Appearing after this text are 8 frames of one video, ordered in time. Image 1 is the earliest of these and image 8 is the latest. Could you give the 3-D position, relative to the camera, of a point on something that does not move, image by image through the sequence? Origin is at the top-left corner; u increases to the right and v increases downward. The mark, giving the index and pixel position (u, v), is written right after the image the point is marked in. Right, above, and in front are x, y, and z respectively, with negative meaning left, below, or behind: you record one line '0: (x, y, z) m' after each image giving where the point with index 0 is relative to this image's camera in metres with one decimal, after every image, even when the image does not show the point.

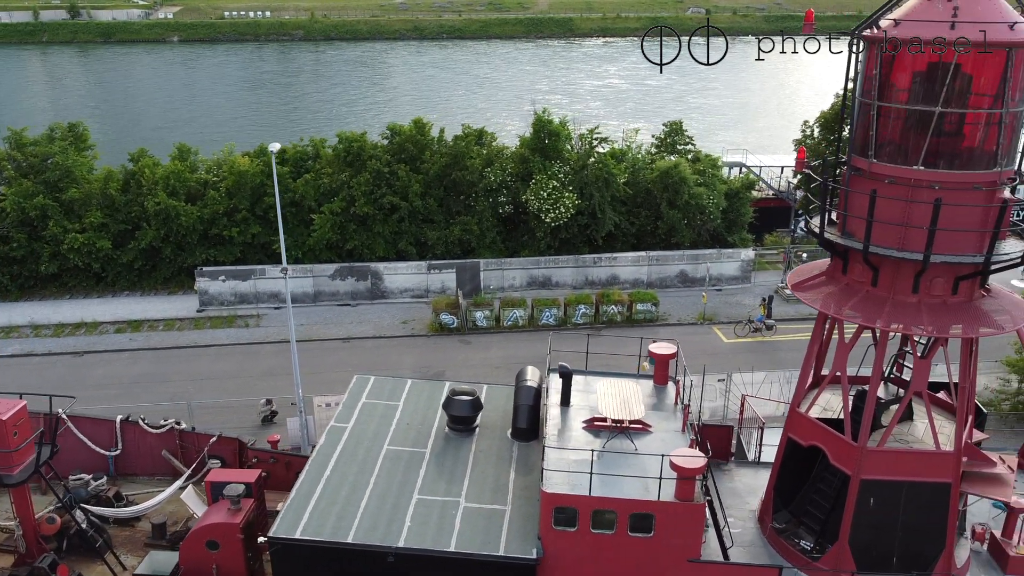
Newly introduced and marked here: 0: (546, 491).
0: (+0.6, -3.3, +13.4) m
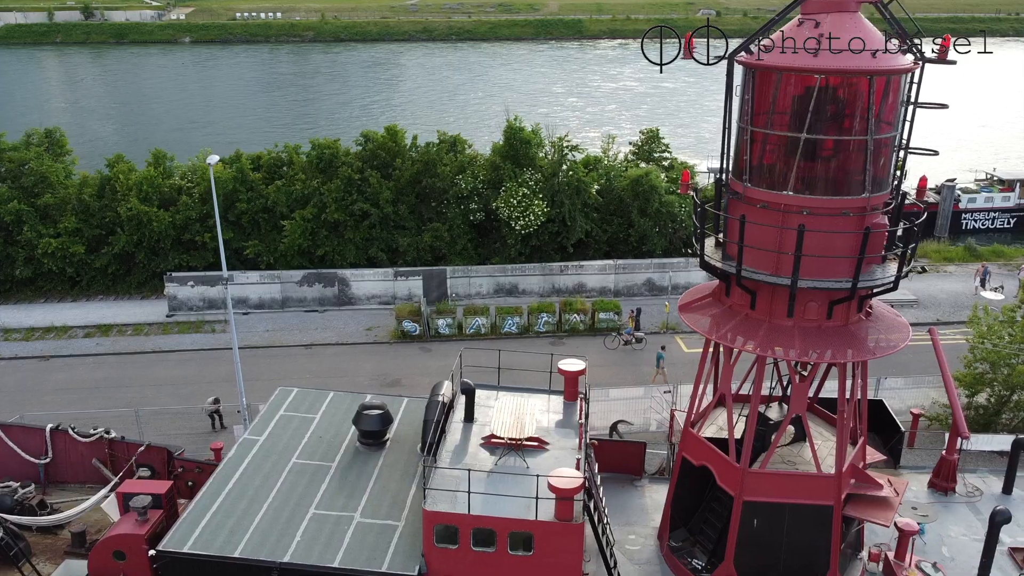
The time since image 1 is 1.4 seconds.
0: (-1.4, -3.6, +13.6) m
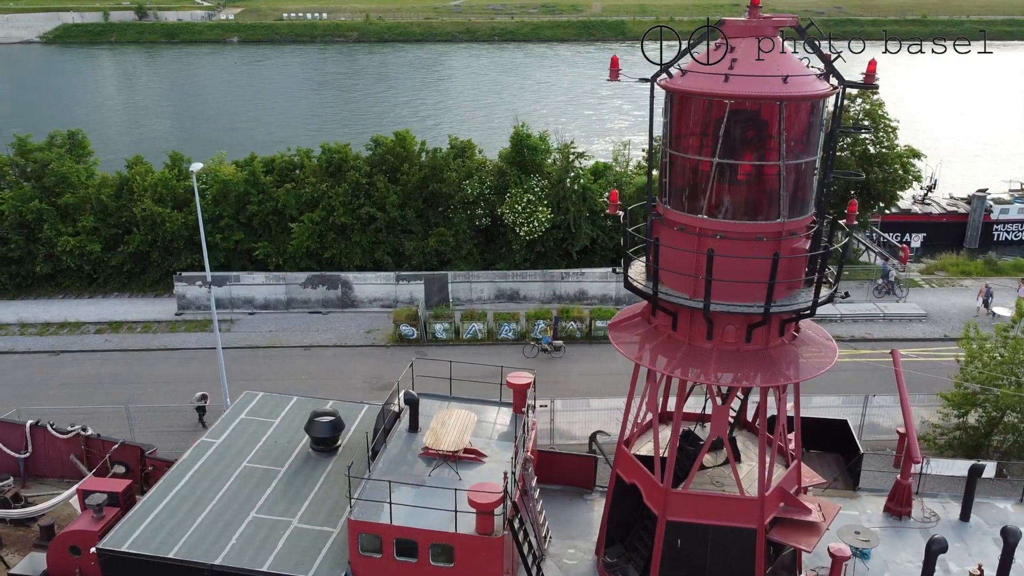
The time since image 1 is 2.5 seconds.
0: (-2.7, -3.9, +13.9) m
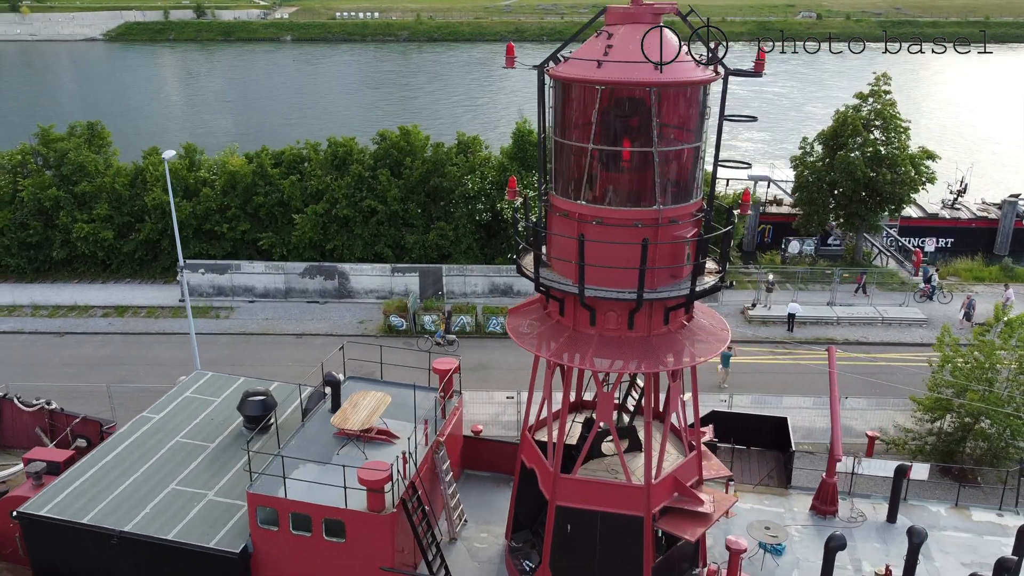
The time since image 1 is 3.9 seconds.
0: (-4.5, -3.5, +14.3) m
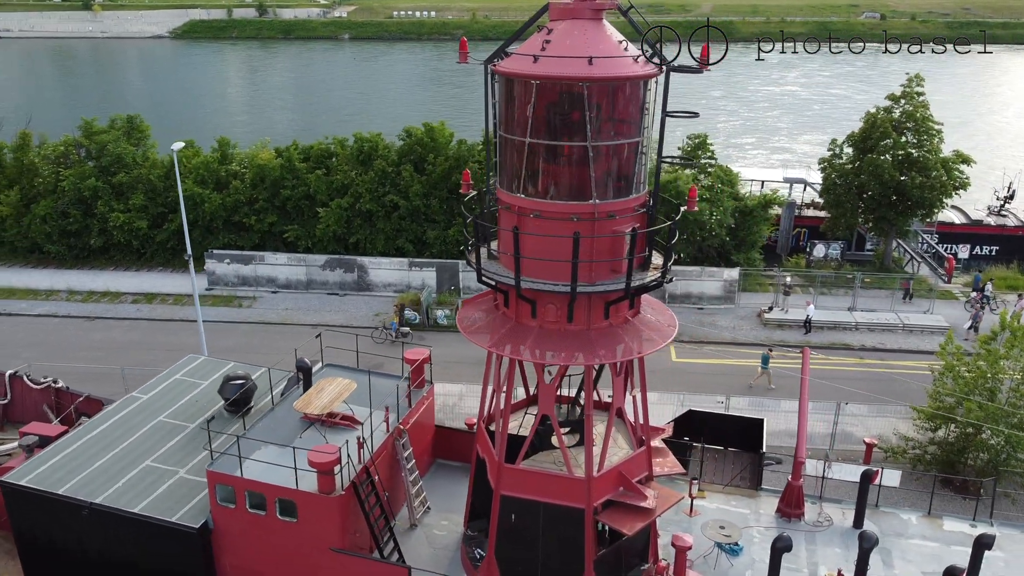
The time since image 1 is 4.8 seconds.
0: (-5.4, -3.3, +14.9) m
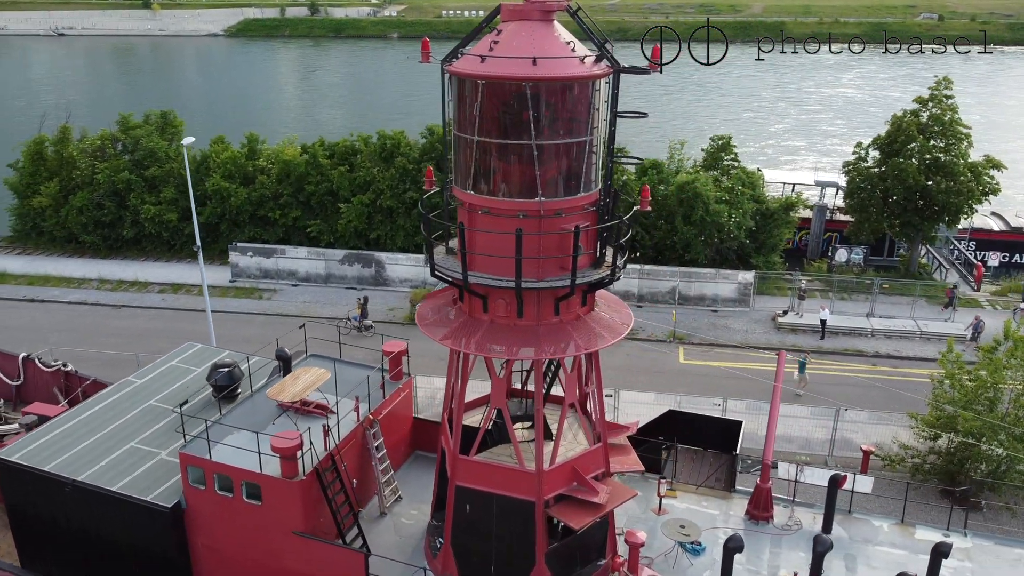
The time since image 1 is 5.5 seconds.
0: (-6.2, -3.0, +15.5) m
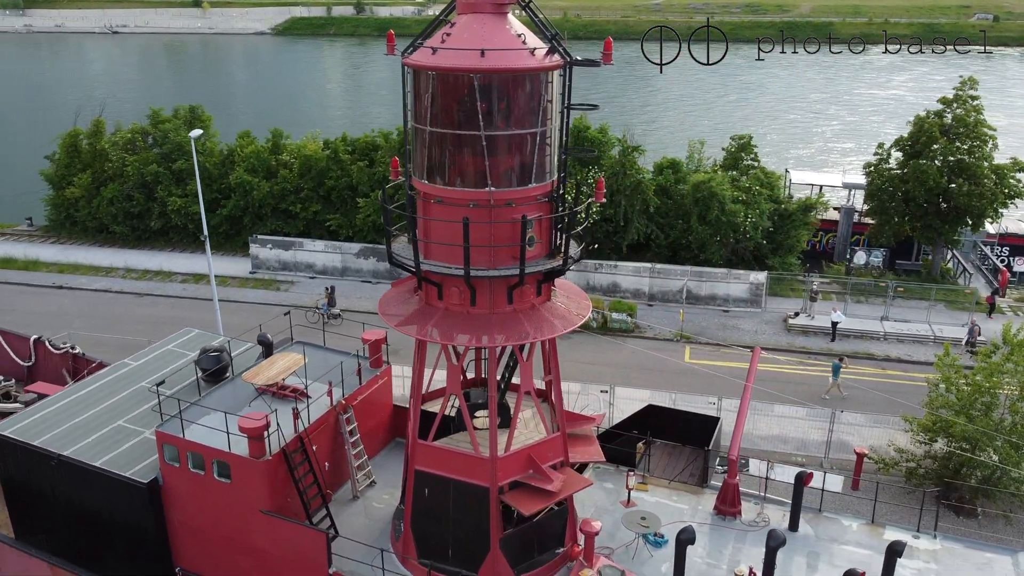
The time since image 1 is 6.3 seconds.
0: (-6.9, -2.7, +16.0) m
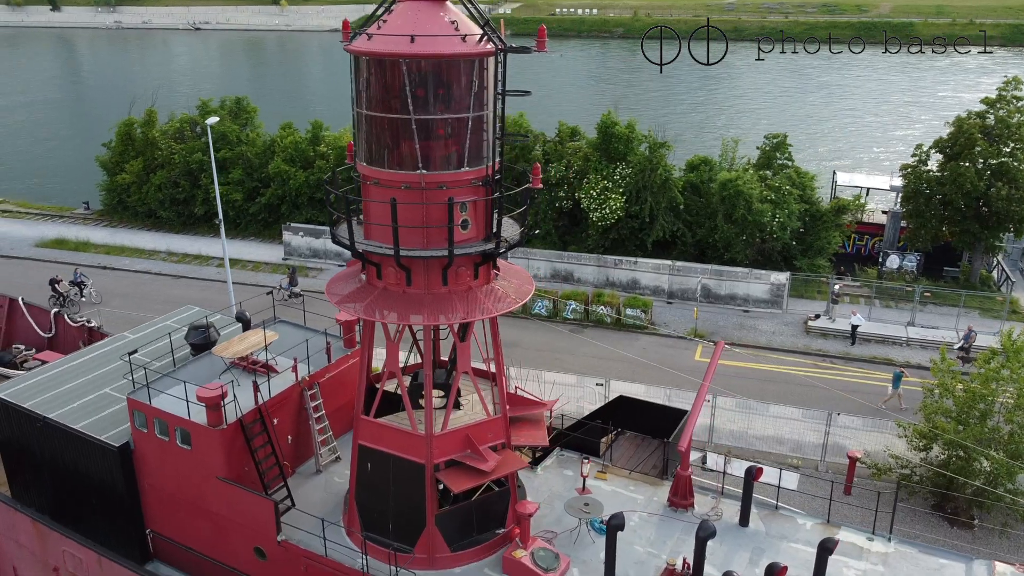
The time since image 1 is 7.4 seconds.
0: (-7.8, -2.2, +16.9) m
